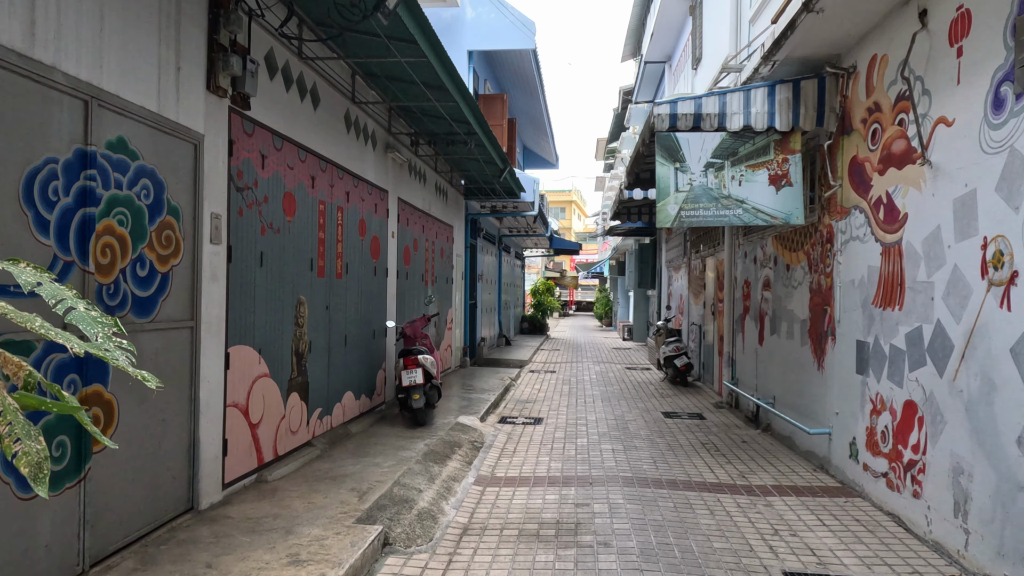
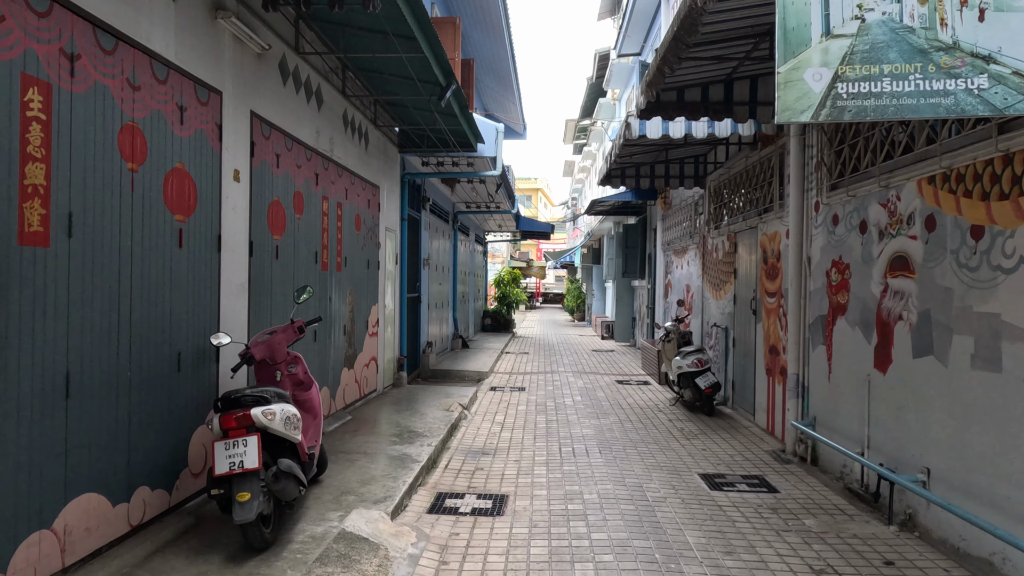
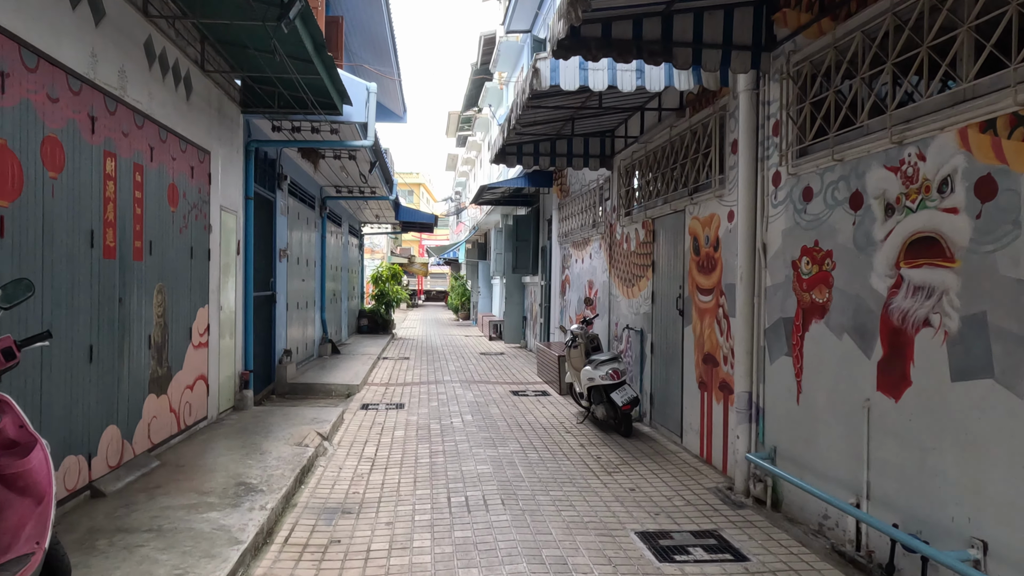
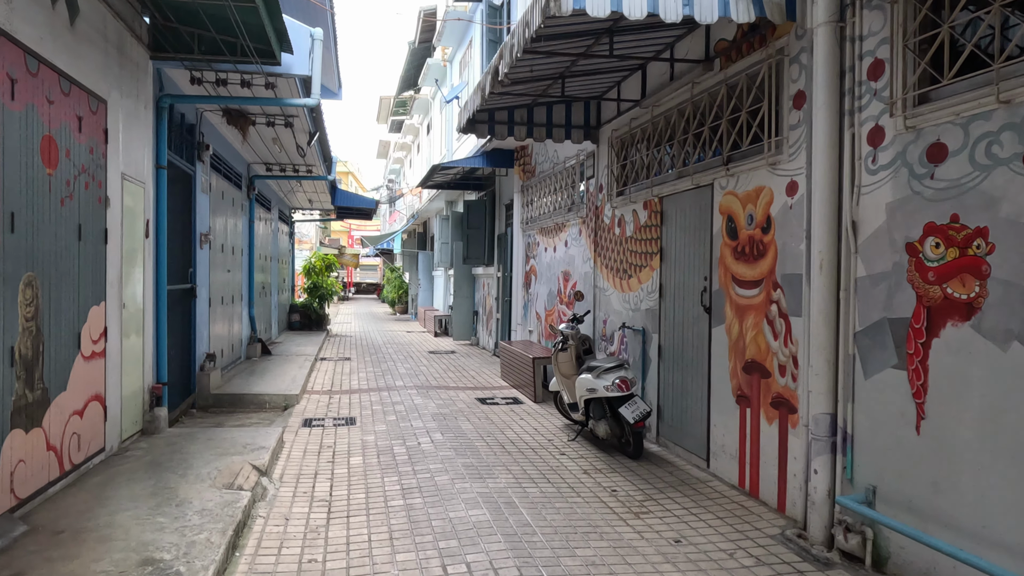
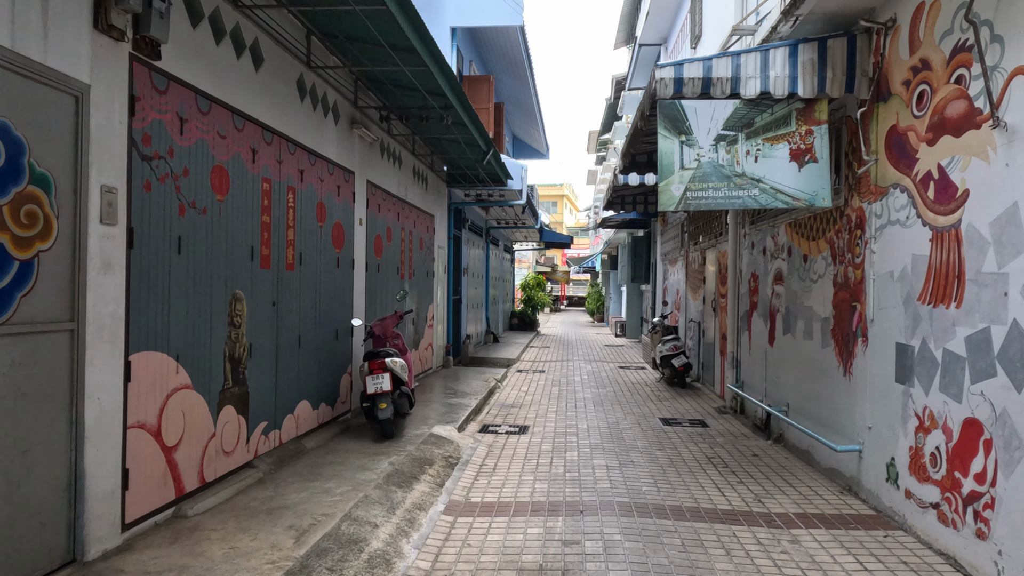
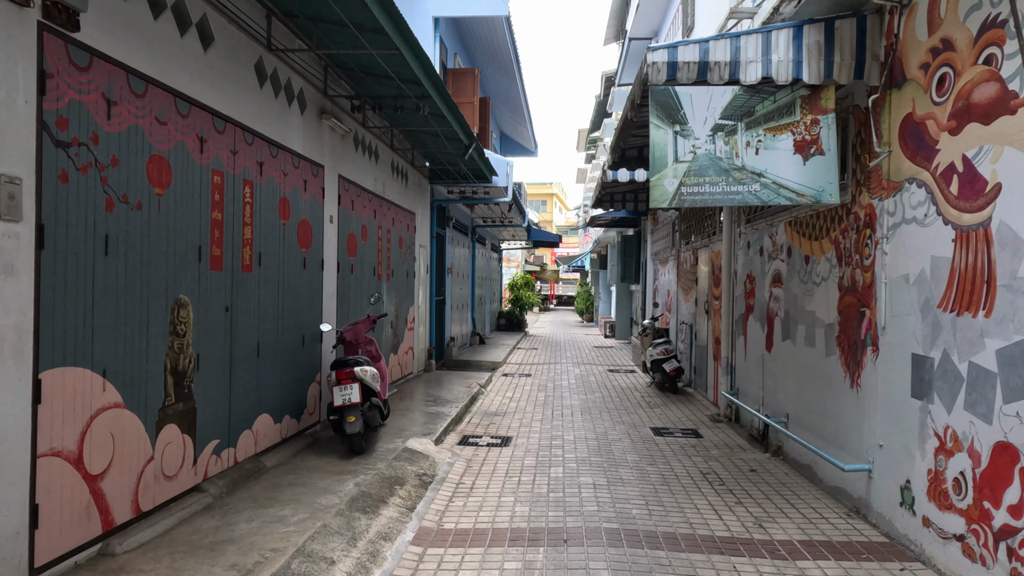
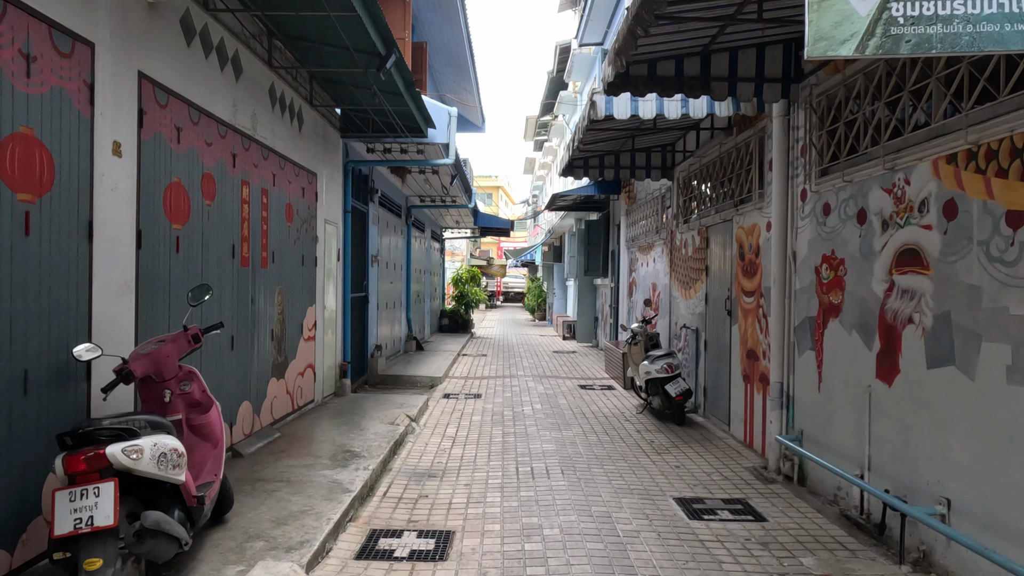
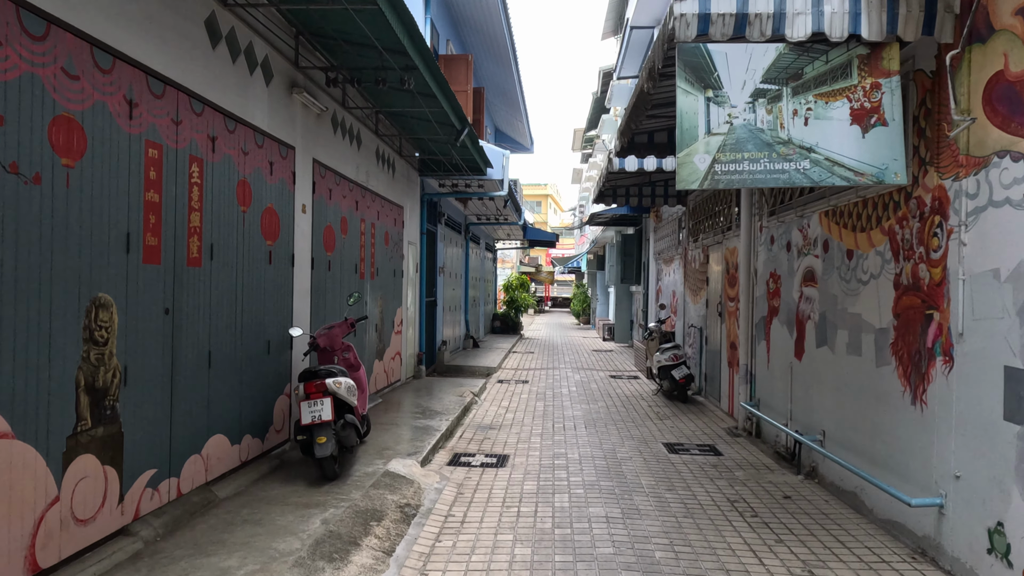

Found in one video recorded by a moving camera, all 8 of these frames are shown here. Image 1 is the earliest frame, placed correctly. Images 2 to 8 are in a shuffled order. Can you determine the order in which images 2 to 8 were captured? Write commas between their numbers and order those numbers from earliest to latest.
5, 6, 8, 2, 7, 3, 4
